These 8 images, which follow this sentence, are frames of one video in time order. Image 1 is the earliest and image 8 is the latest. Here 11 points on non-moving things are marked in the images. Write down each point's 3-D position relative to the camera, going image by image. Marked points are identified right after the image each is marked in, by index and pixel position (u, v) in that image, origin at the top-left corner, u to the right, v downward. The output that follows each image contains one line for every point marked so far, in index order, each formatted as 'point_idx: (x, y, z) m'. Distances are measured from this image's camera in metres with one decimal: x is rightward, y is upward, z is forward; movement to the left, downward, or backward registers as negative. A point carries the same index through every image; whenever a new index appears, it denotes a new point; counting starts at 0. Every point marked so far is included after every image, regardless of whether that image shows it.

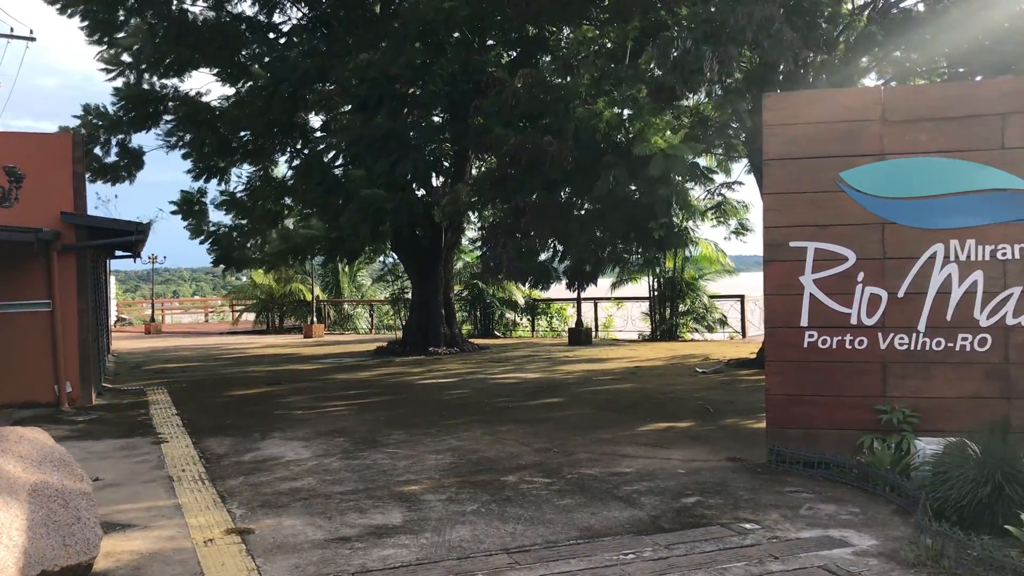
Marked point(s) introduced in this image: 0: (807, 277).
0: (+1.8, +0.1, +5.0) m
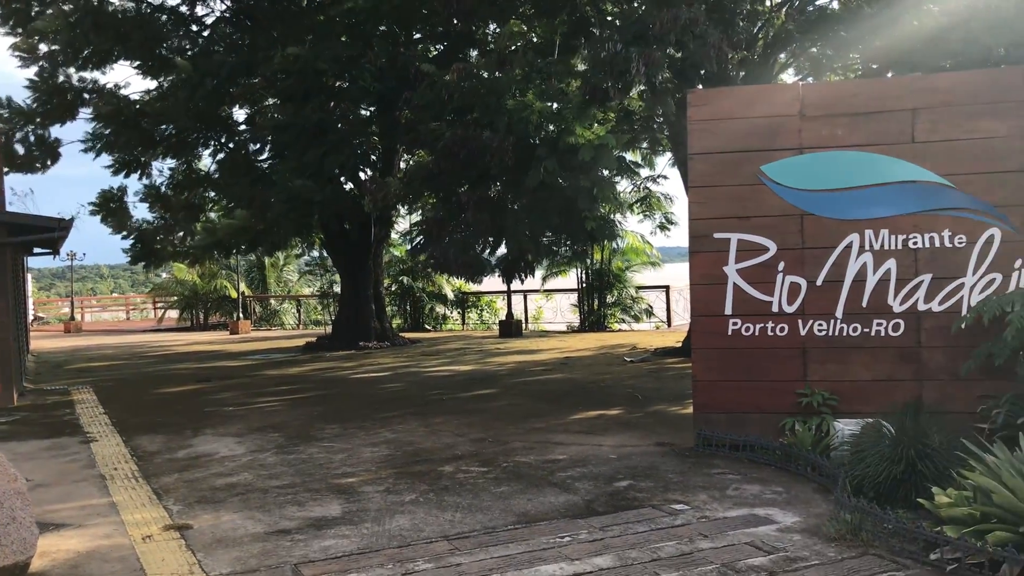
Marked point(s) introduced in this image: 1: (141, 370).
0: (+1.4, +0.1, +5.2) m
1: (-5.1, -1.1, +11.4) m
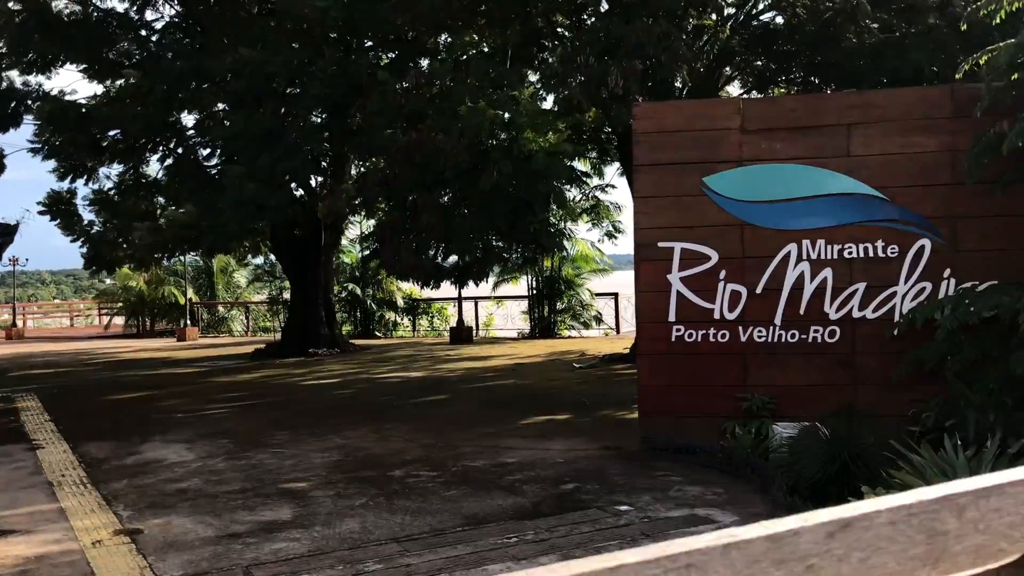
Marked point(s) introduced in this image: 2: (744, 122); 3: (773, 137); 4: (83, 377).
0: (+1.1, +0.1, +5.4) m
1: (-5.8, -1.2, +11.2) m
2: (+1.5, +1.1, +5.3) m
3: (+1.7, +1.0, +5.3) m
4: (-5.8, -1.2, +11.2) m
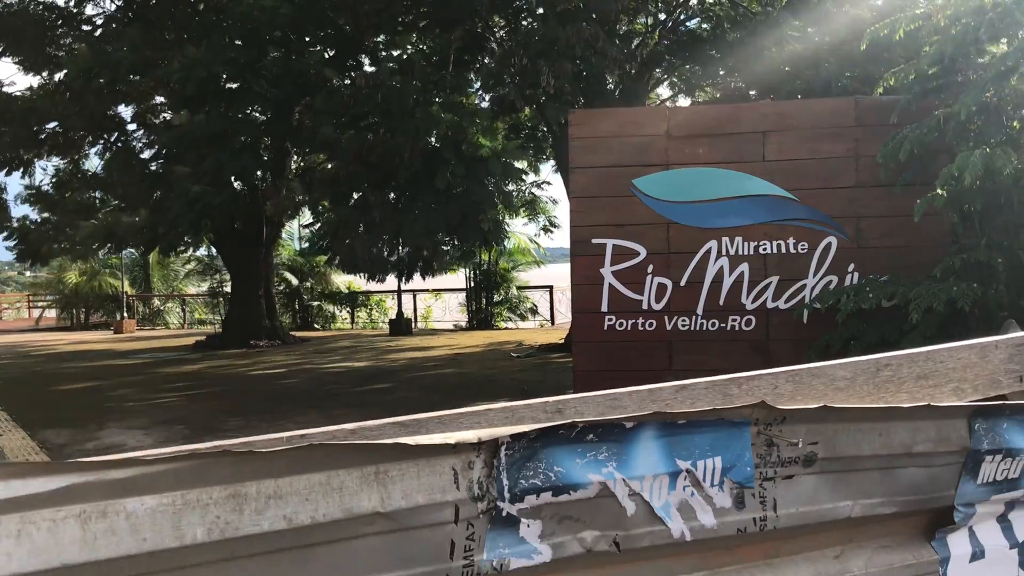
0: (+0.7, +0.1, +6.0) m
1: (-6.6, -1.1, +11.2) m
2: (+1.1, +1.2, +5.9) m
3: (+1.3, +1.1, +5.9) m
4: (-6.6, -1.1, +11.2) m
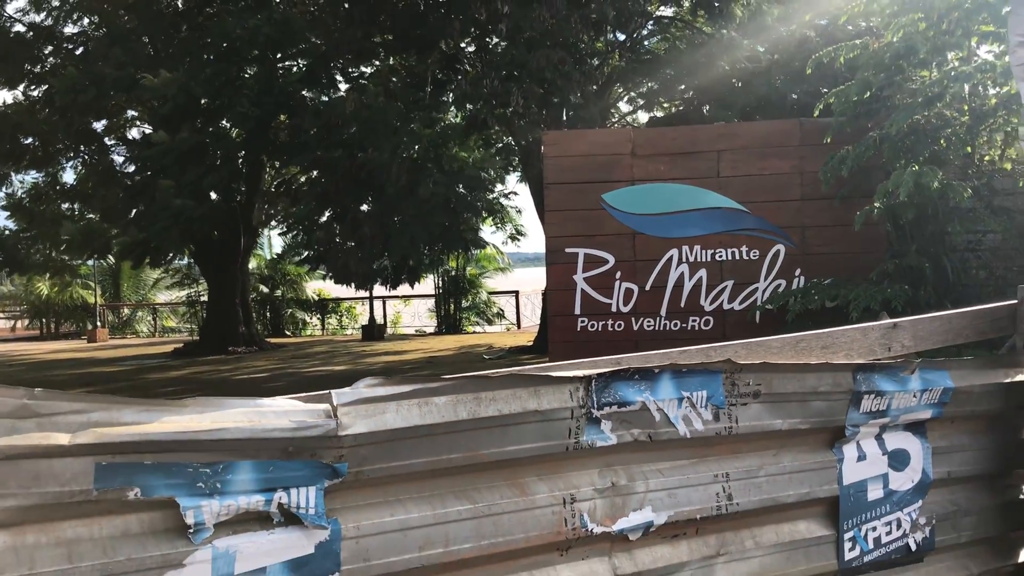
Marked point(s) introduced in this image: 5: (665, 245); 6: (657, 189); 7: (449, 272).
0: (+0.6, +0.1, +6.7) m
1: (-7.0, -1.3, +11.5) m
2: (+1.0, +1.1, +6.6) m
3: (+1.2, +1.0, +6.7) m
4: (-7.0, -1.2, +11.5) m
5: (+1.2, +0.3, +6.6) m
6: (+1.2, +0.8, +6.6) m
7: (-1.4, +0.3, +18.0) m
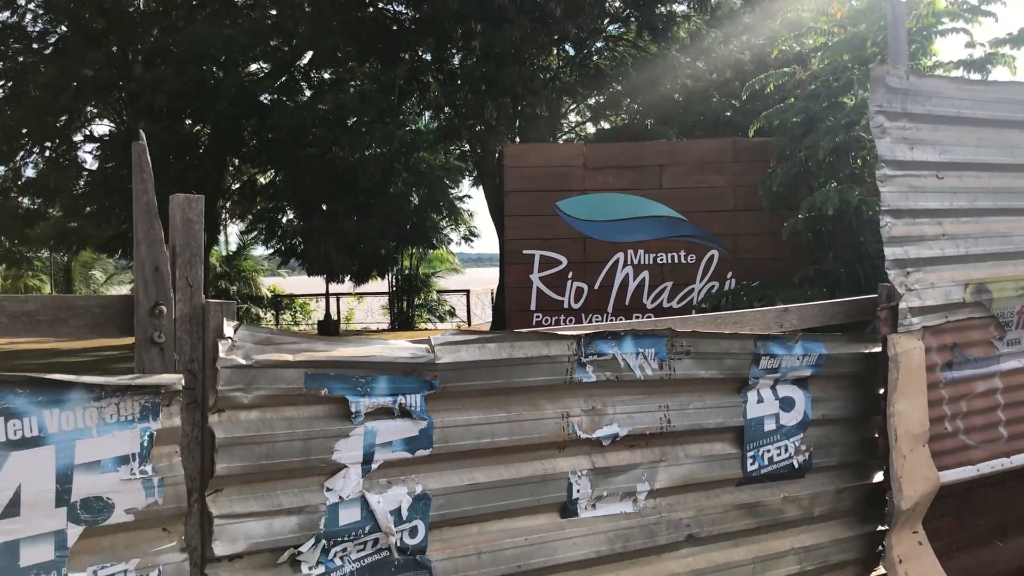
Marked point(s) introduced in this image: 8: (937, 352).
0: (+0.2, +0.1, +7.5) m
1: (-7.6, -1.1, +11.8) m
2: (+0.7, +1.1, +7.5) m
3: (+0.9, +1.0, +7.5) m
4: (-7.6, -1.1, +11.7) m
5: (+0.9, +0.4, +7.5) m
6: (+0.9, +0.8, +7.4) m
7: (-2.5, +0.4, +18.6) m
8: (+1.7, -0.2, +3.2) m
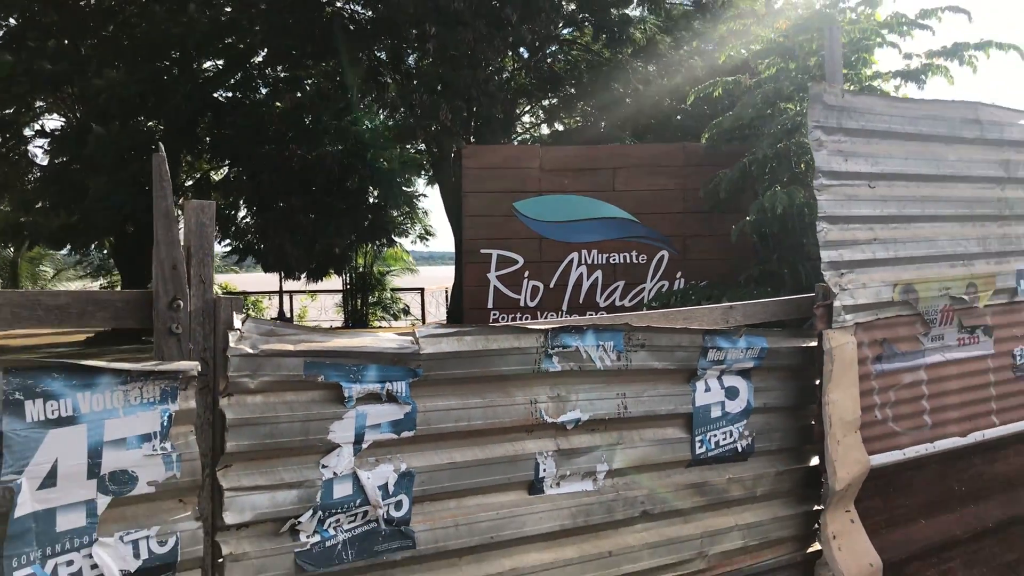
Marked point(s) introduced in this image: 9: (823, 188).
0: (-0.1, +0.1, +7.7) m
1: (-8.2, -1.1, +11.5) m
2: (+0.3, +1.1, +7.7) m
3: (+0.5, +1.0, +7.7) m
4: (-8.3, -1.1, +11.5) m
5: (+0.5, +0.4, +7.7) m
6: (+0.5, +0.8, +7.7) m
7: (-3.5, +0.4, +18.7) m
8: (+1.5, -0.2, +3.6) m
9: (+1.3, +0.4, +3.4) m
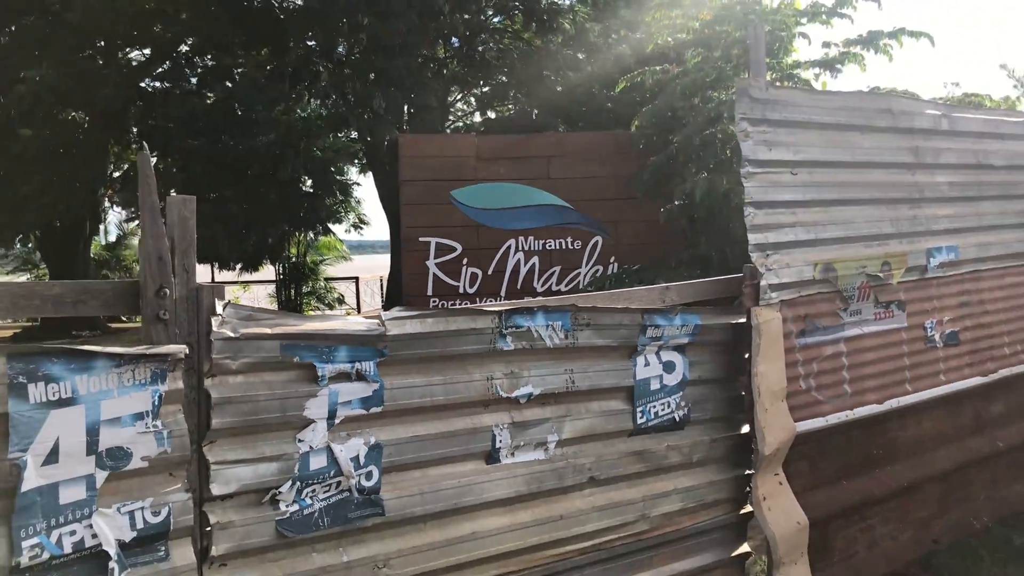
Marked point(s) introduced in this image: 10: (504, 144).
0: (-0.7, +0.3, +7.8) m
1: (-9.1, -1.0, +11.0) m
2: (-0.3, +1.3, +7.9) m
3: (-0.1, +1.2, +7.9) m
4: (-9.1, -1.0, +11.0) m
5: (0.0, +0.5, +7.9) m
6: (-0.1, +0.9, +7.9) m
7: (-4.9, +0.7, +18.5) m
8: (+1.3, -0.2, +3.9) m
9: (+1.1, +0.5, +3.7) m
10: (-0.1, +1.3, +7.9) m
